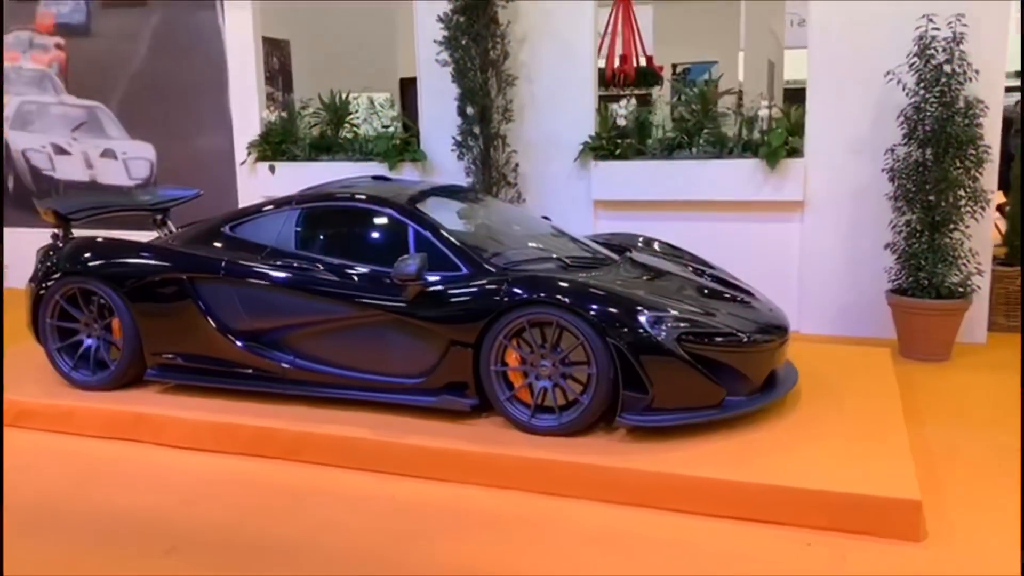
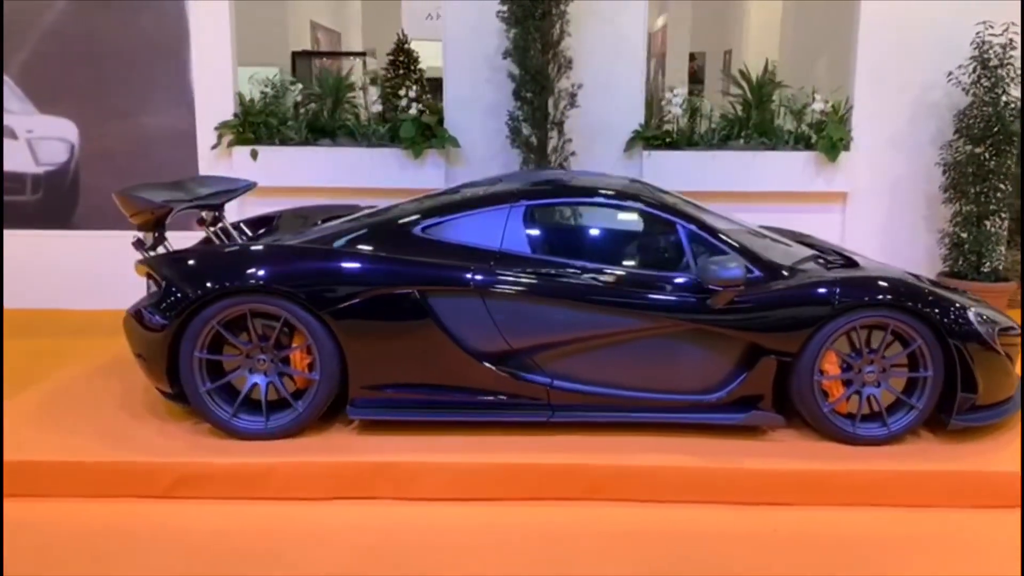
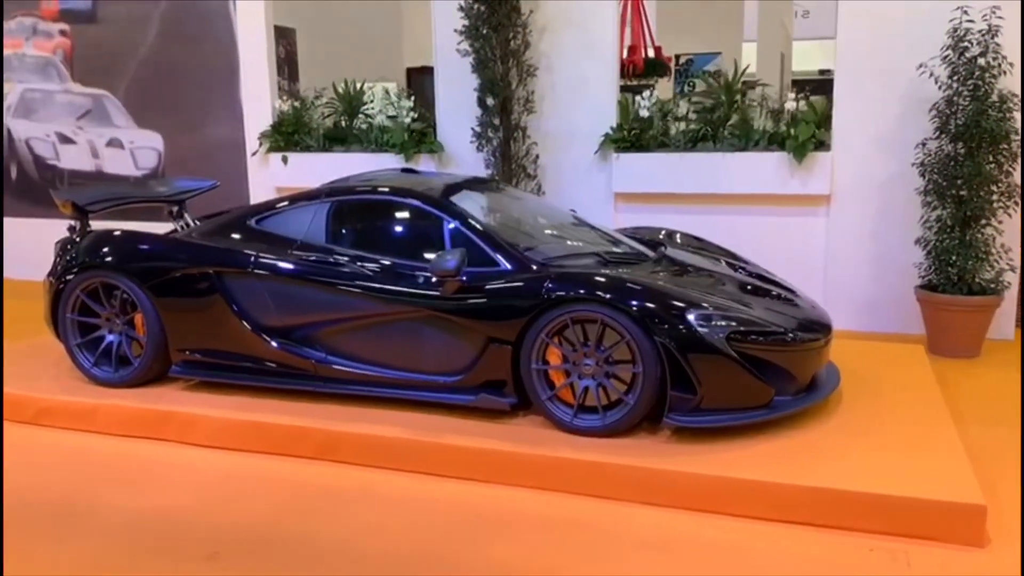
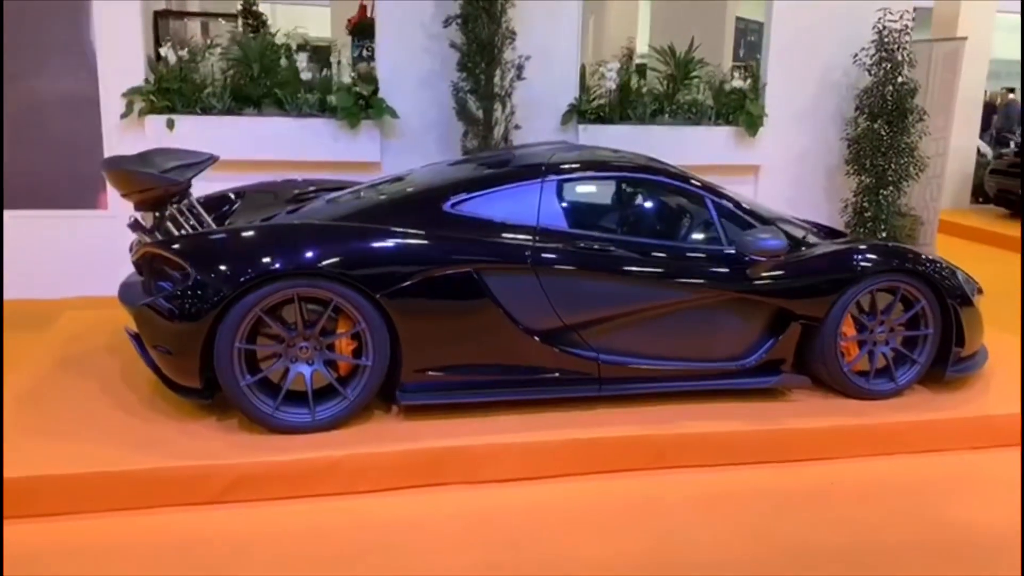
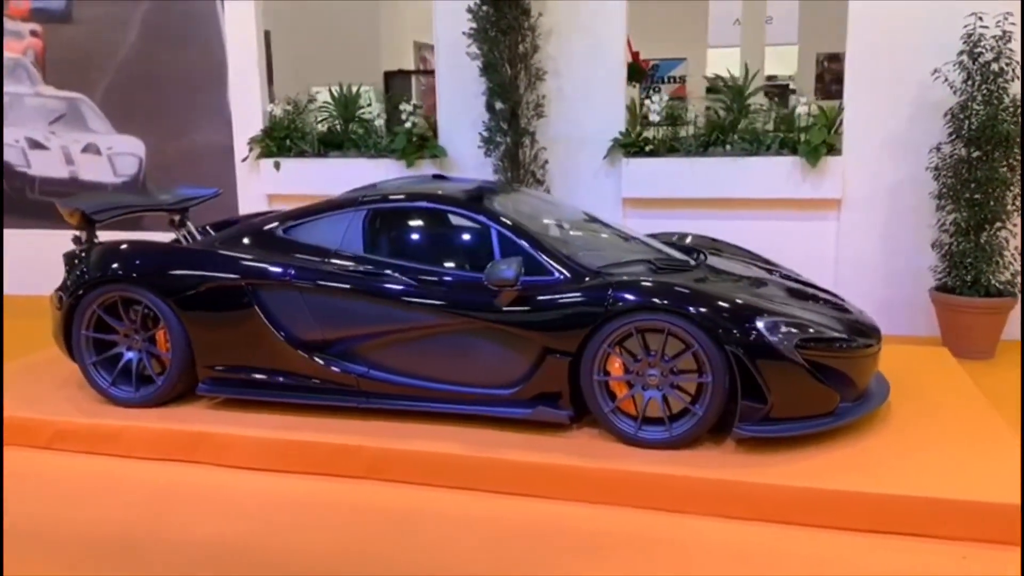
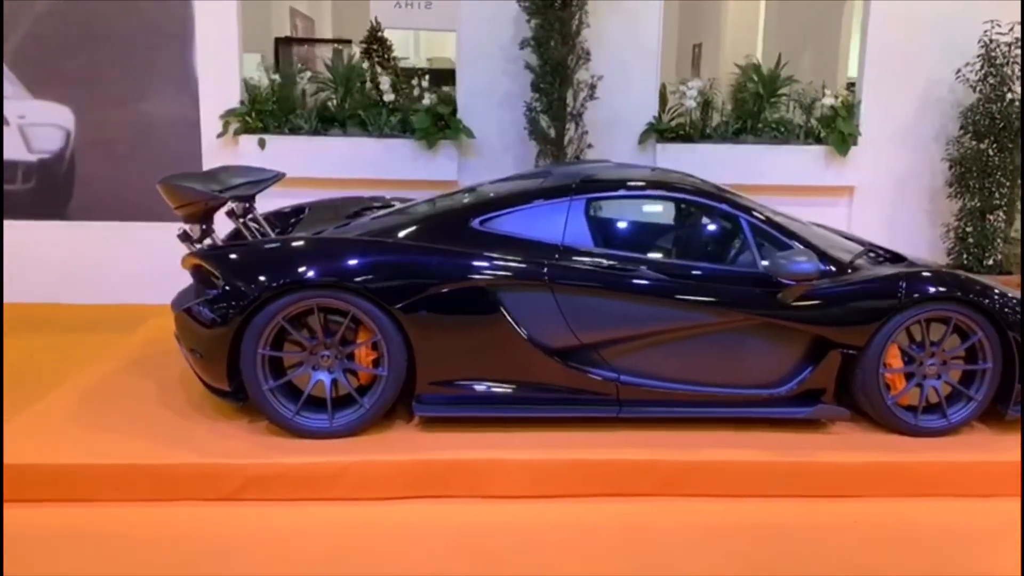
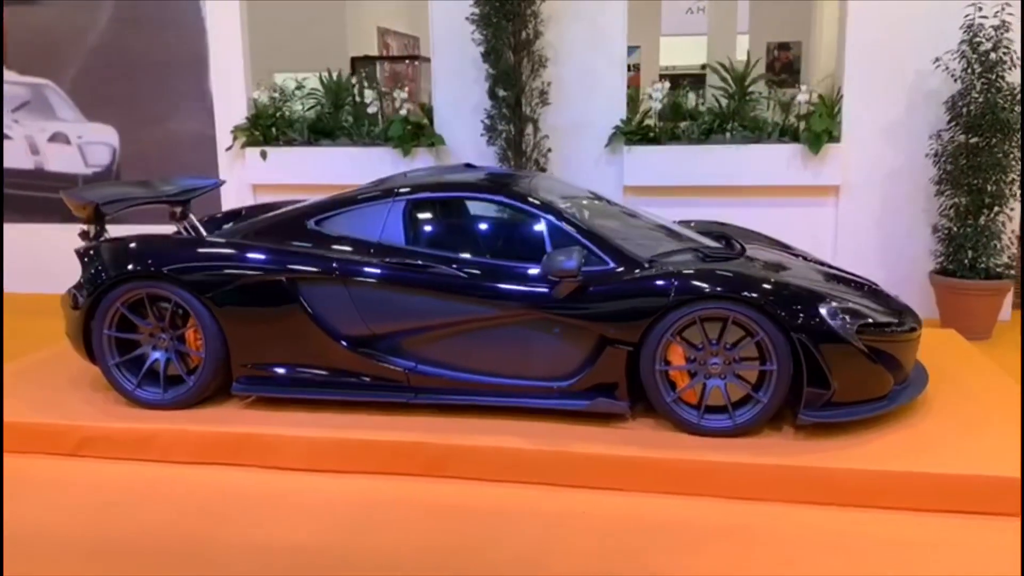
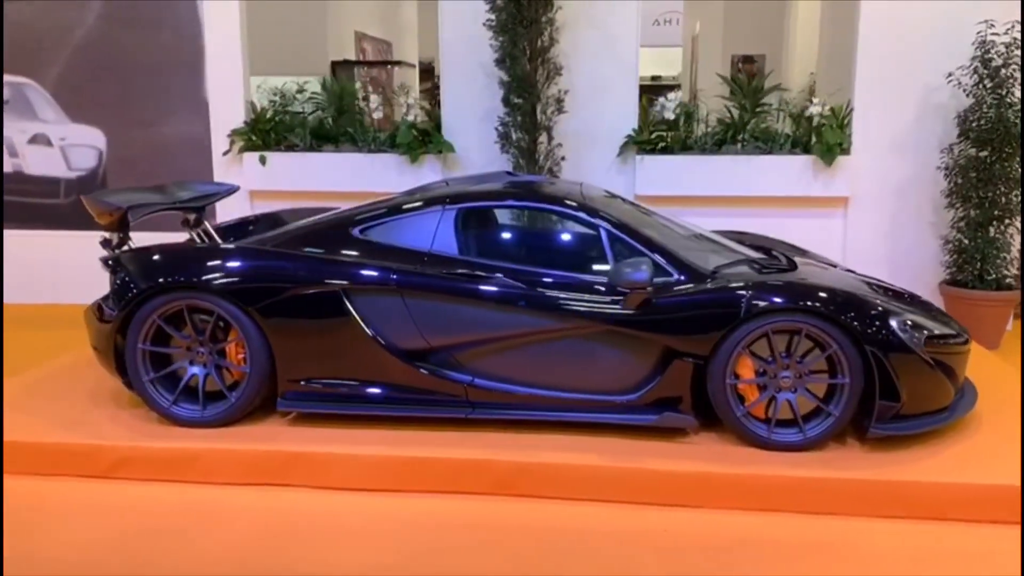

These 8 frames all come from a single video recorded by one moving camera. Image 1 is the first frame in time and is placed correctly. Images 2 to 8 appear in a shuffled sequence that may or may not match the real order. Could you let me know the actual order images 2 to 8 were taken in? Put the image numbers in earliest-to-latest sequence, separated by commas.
3, 5, 7, 8, 2, 6, 4
